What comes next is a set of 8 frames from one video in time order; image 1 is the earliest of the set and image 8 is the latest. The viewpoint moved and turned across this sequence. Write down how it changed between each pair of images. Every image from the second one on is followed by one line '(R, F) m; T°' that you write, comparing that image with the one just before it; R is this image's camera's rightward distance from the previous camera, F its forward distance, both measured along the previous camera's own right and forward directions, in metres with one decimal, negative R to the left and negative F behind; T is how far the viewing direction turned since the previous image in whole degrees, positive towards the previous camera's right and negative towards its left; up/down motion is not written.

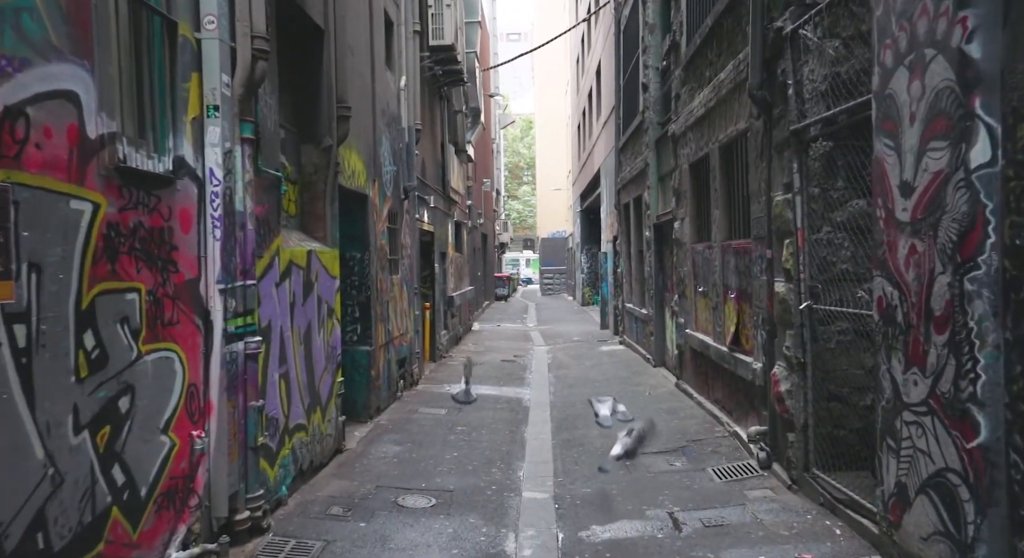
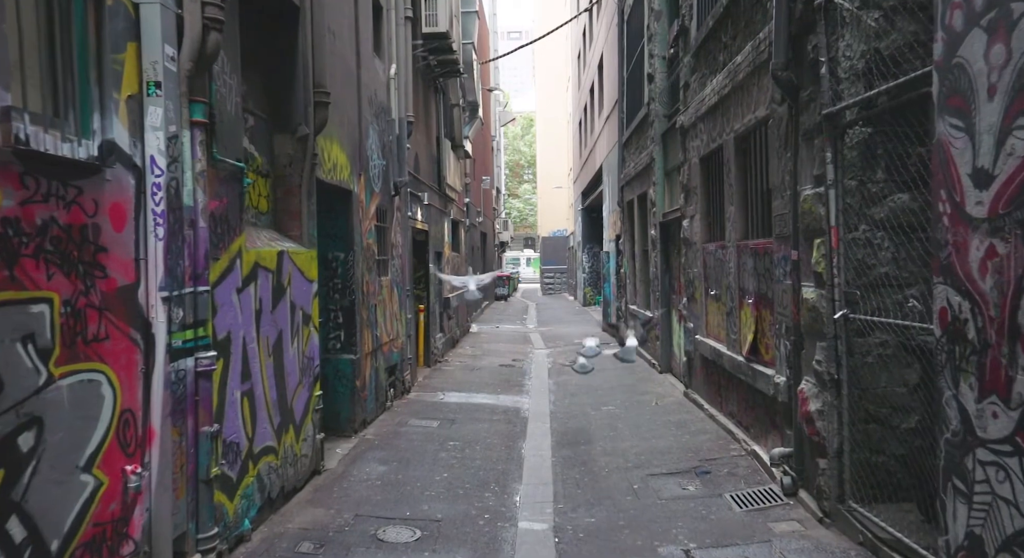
(0.0, +0.7) m; 0°
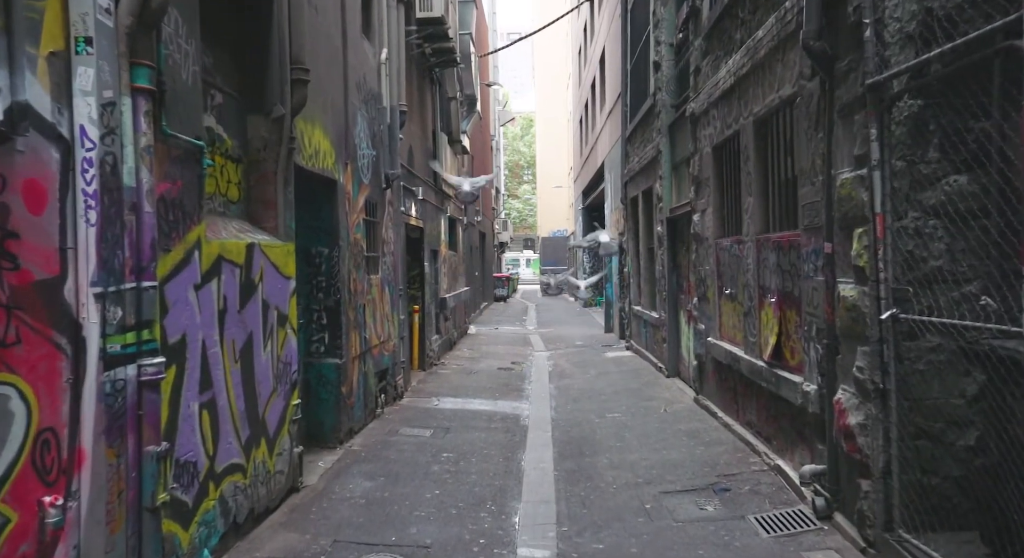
(0.0, +0.7) m; 0°
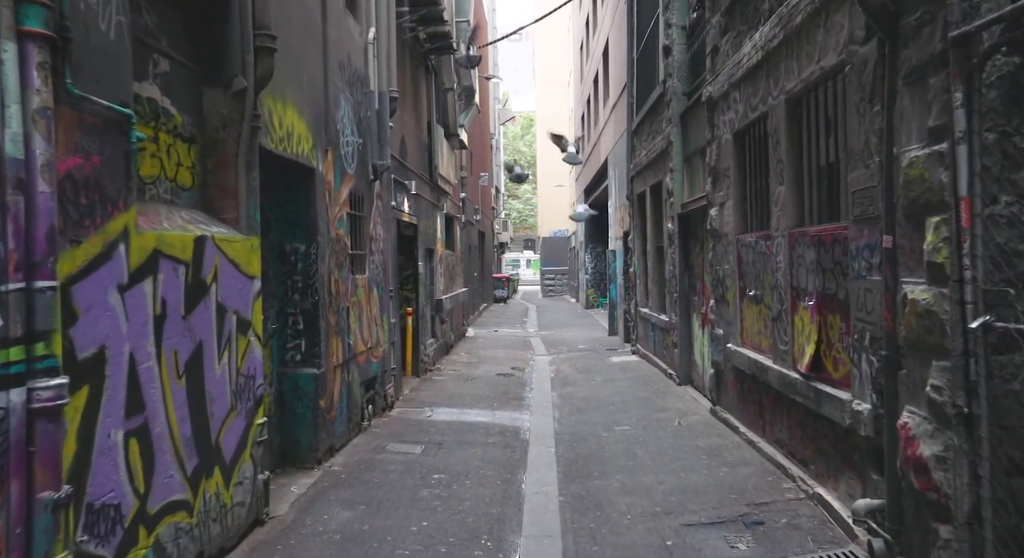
(0.0, +0.9) m; 0°
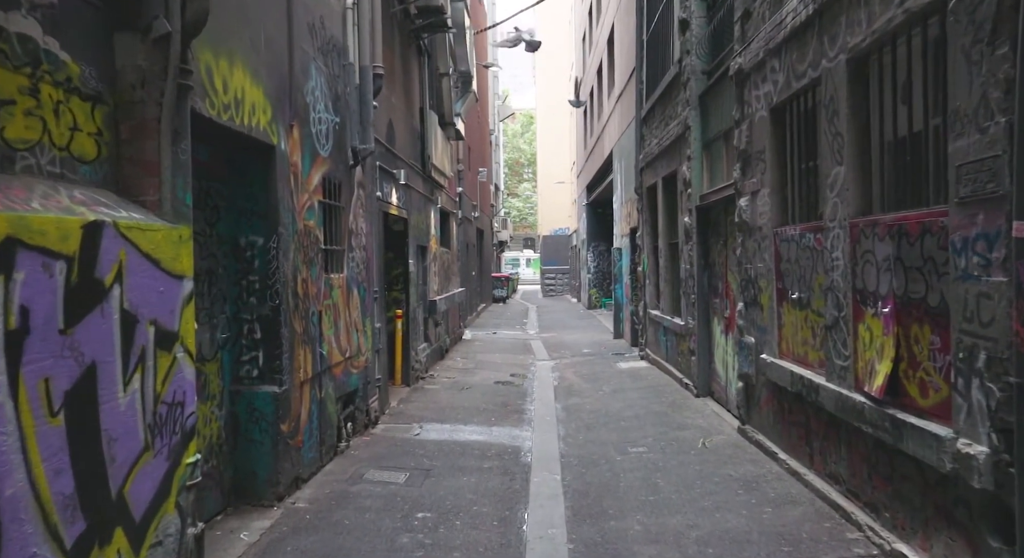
(0.0, +1.2) m; 0°
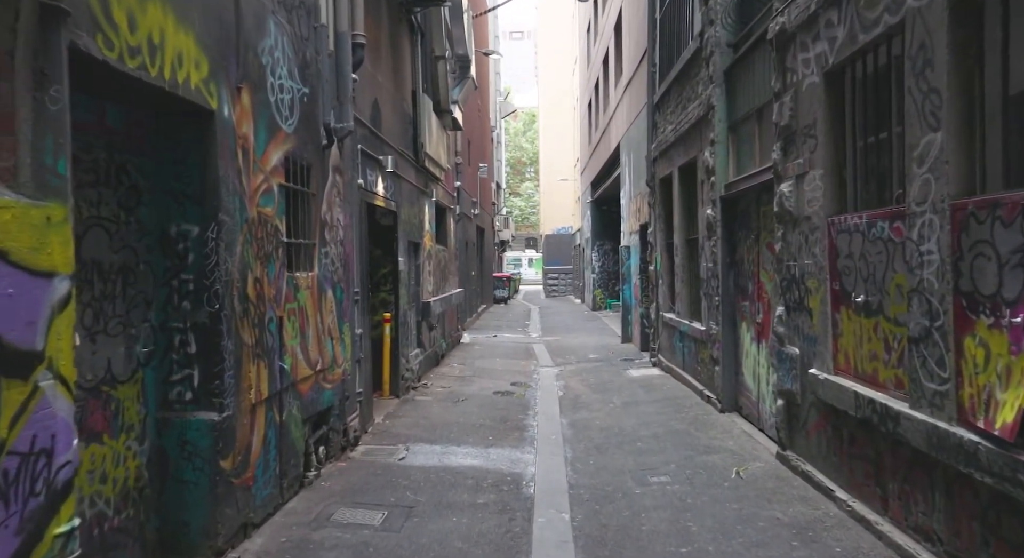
(0.0, +1.2) m; 0°
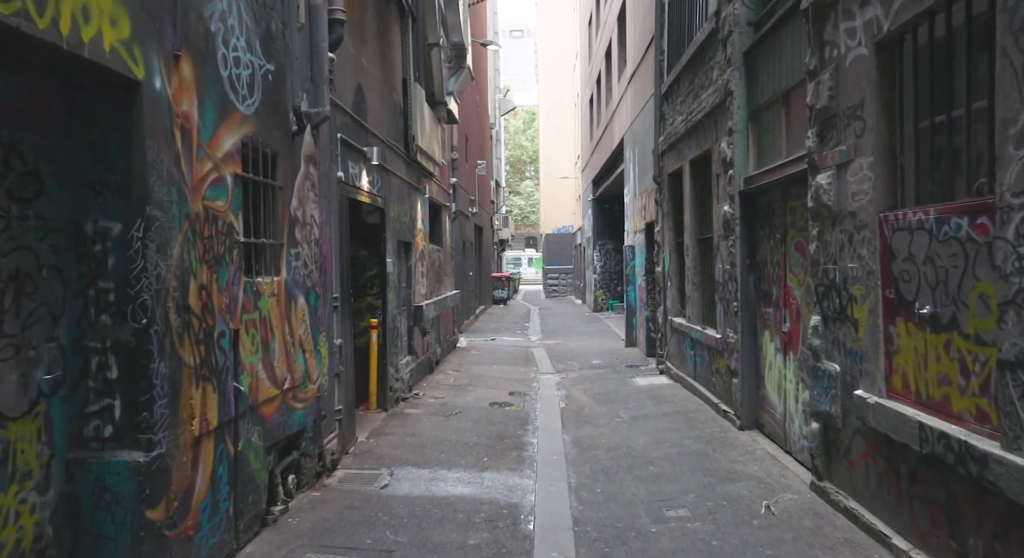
(0.0, +0.9) m; 0°
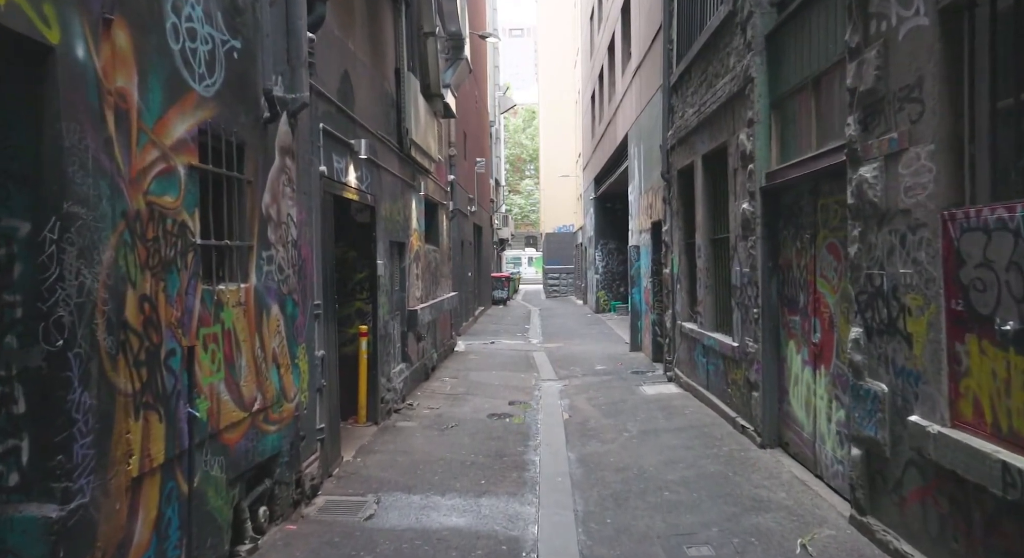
(0.0, +0.7) m; 0°
